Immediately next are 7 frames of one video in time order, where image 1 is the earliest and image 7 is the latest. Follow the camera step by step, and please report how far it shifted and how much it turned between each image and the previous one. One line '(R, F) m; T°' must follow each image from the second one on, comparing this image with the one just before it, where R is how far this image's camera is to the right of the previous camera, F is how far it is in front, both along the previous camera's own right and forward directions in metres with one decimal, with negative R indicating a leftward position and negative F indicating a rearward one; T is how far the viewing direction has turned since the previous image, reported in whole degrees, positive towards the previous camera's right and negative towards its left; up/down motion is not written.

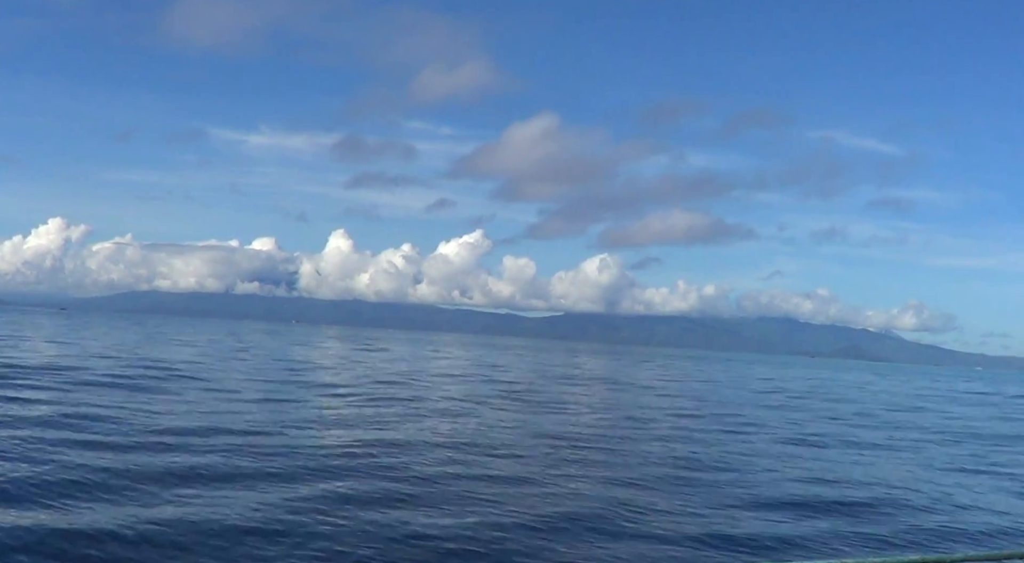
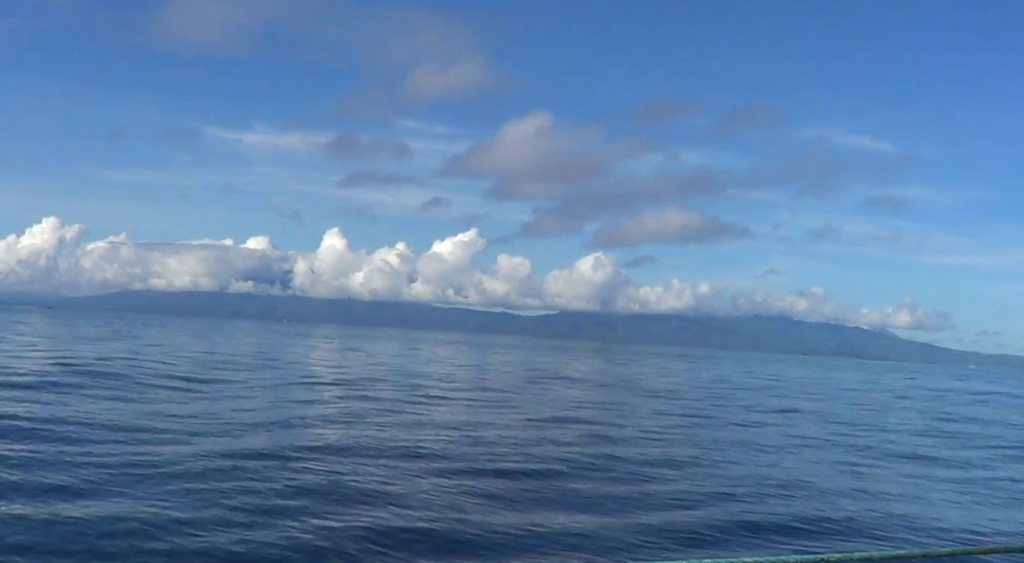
(+1.0, 0.0) m; 0°
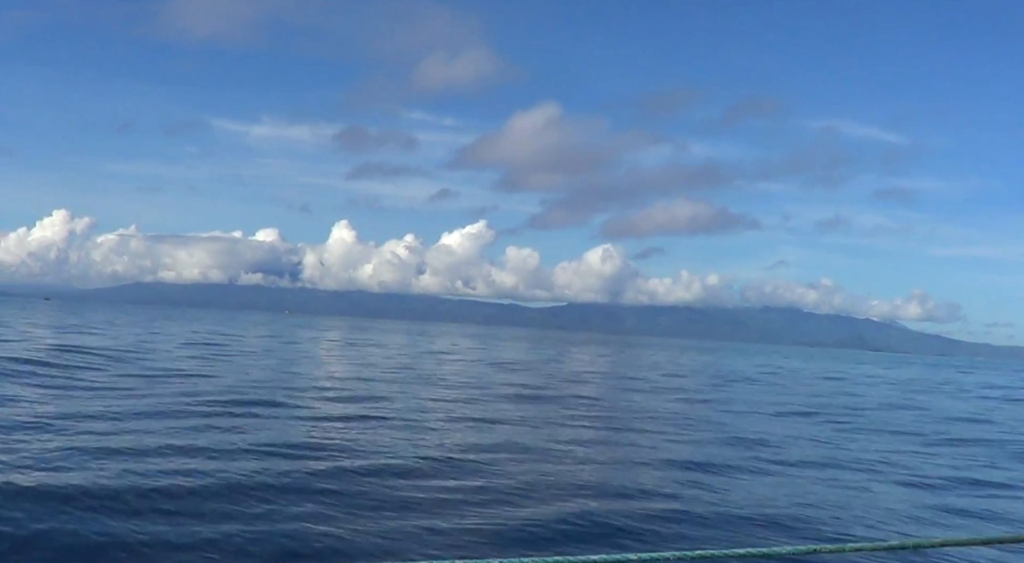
(+0.8, +1.0) m; 0°
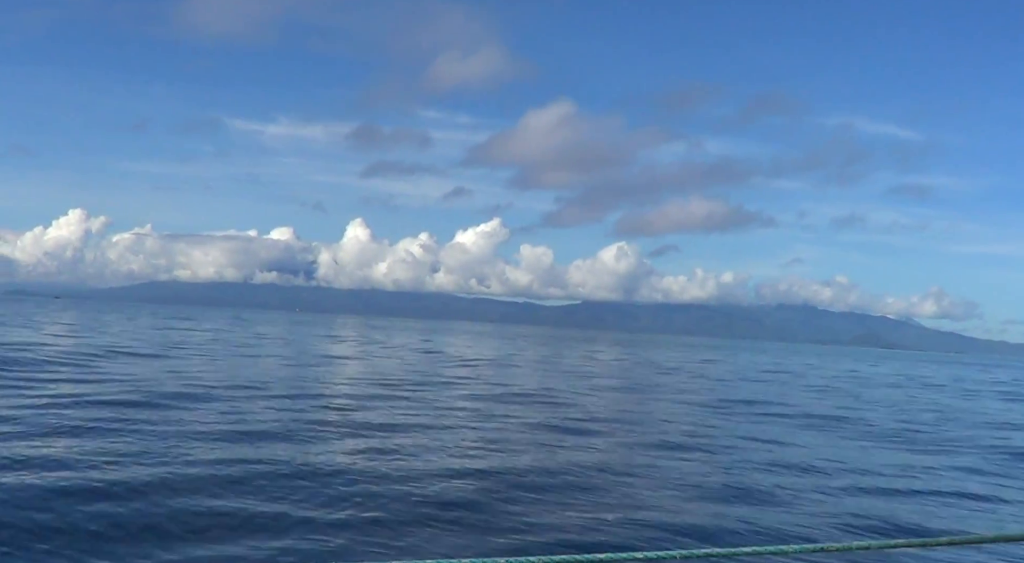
(-2.1, -3.9) m; -1°
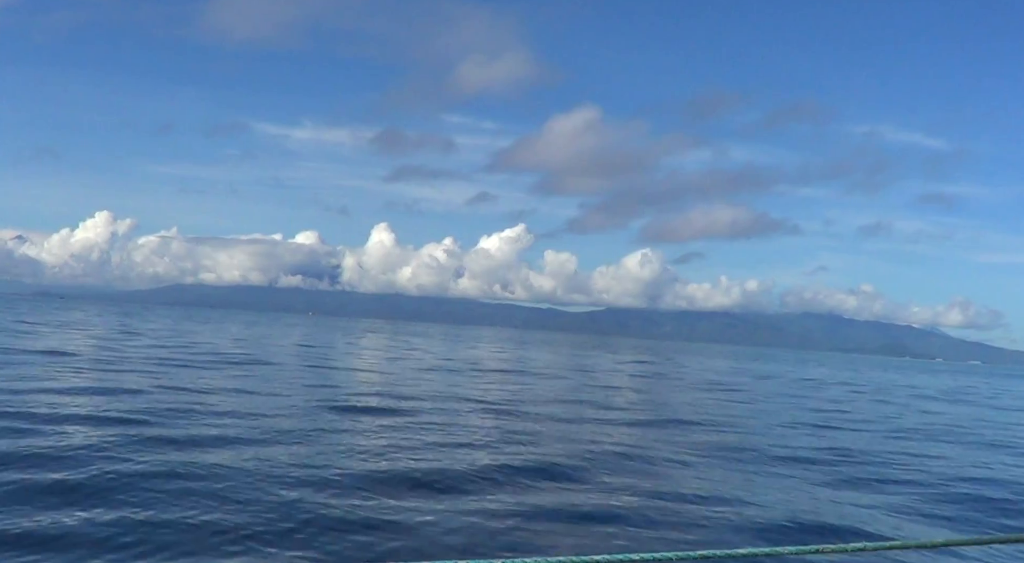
(+0.9, -0.5) m; -1°
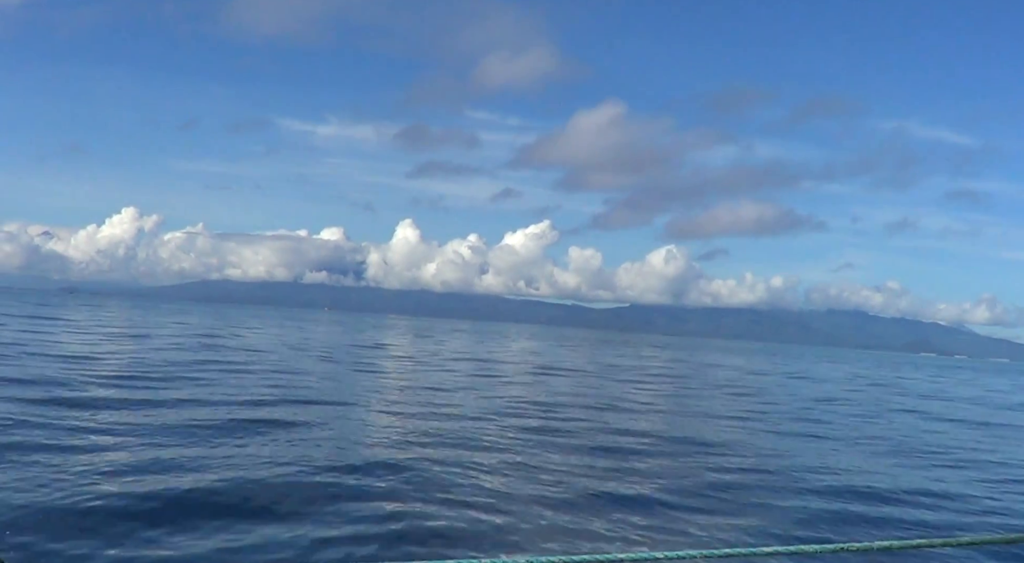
(-2.1, -8.0) m; -1°
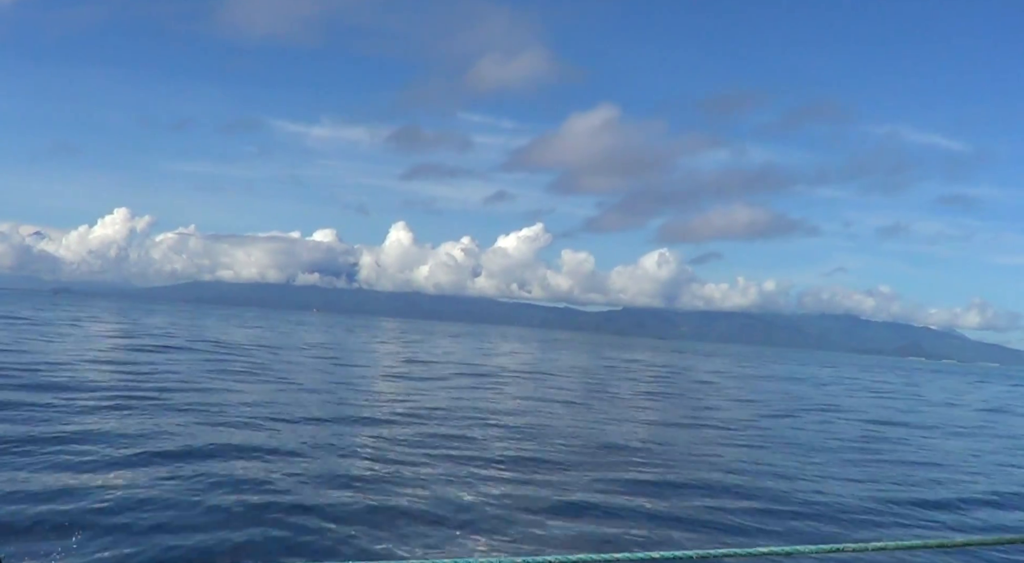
(+0.9, +1.7) m; 0°
